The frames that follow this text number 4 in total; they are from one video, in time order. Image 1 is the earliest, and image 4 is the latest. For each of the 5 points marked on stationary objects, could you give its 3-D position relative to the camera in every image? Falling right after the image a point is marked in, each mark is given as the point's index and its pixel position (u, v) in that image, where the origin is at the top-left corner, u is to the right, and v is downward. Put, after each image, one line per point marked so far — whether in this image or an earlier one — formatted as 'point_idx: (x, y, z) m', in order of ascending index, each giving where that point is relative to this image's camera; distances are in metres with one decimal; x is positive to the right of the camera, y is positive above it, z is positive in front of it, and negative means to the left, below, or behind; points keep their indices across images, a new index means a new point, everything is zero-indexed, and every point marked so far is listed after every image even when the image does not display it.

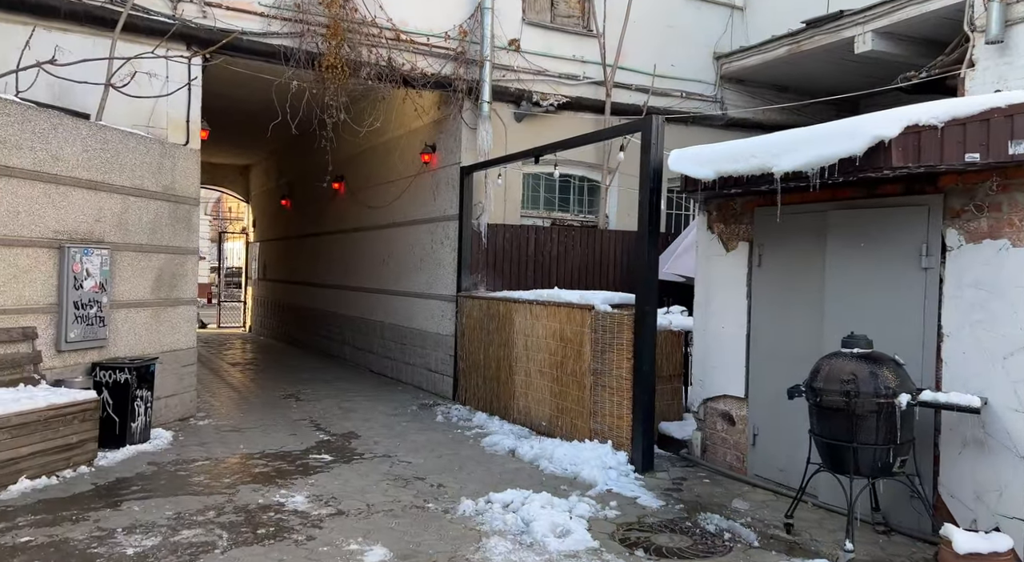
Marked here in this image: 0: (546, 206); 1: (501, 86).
0: (+0.4, +0.9, +9.2) m
1: (-0.1, +2.2, +8.6) m
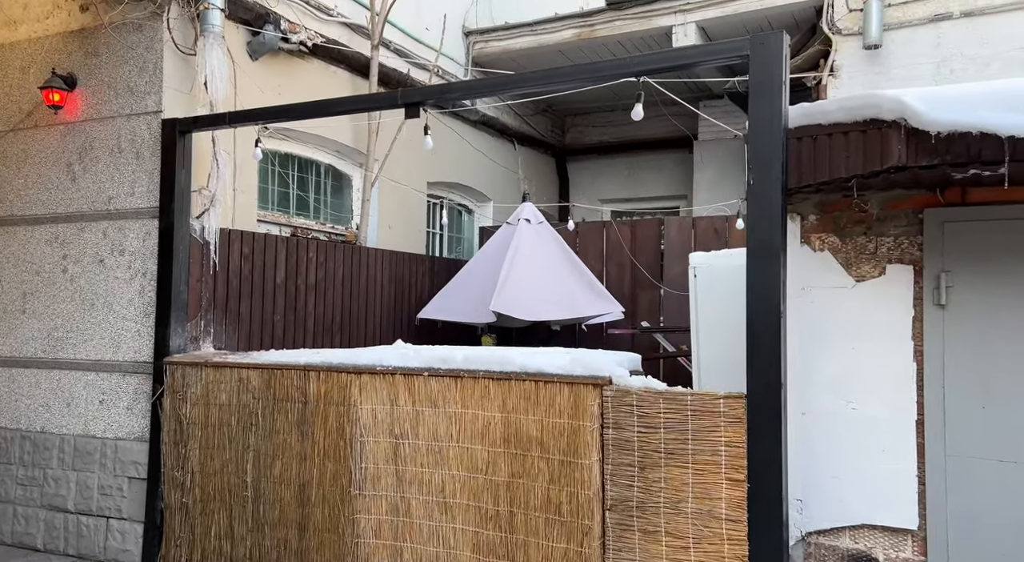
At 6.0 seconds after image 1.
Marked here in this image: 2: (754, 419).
0: (-1.8, +0.6, +5.7) m
1: (-1.9, +1.9, +4.9) m
2: (+1.0, -0.5, +2.9) m
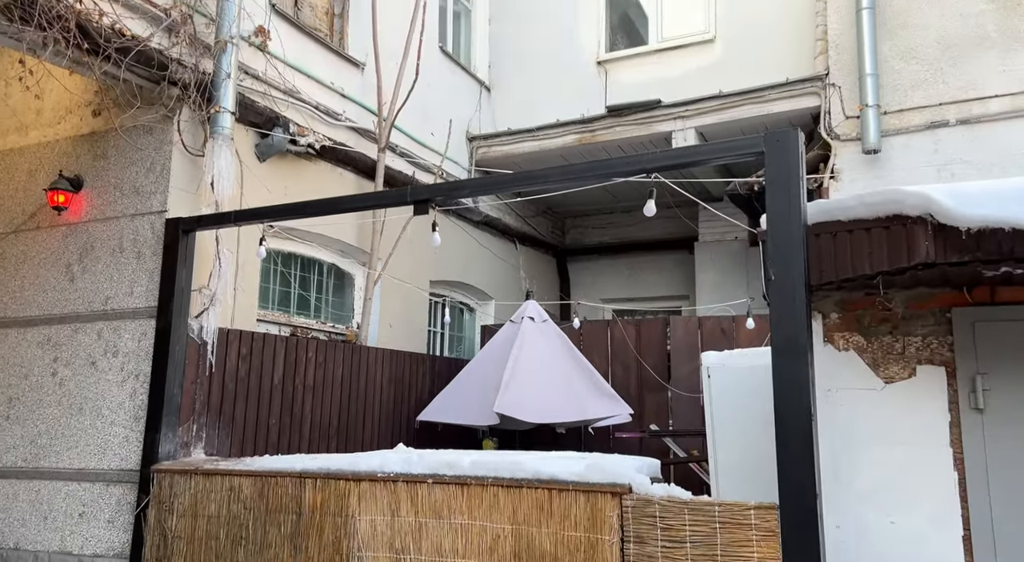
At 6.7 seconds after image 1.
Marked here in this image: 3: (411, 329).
0: (-1.7, -0.2, +5.6) m
1: (-1.8, +1.2, +5.0) m
2: (+1.0, -0.9, +2.7) m
3: (-0.9, -0.4, +6.7) m
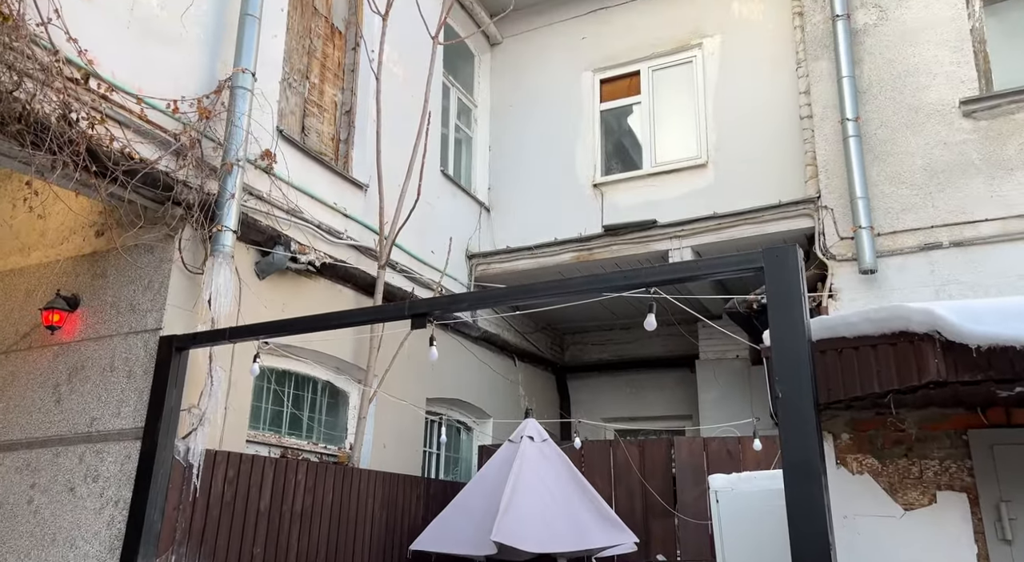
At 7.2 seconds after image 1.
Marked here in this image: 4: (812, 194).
0: (-1.7, -1.0, +5.4) m
1: (-1.8, +0.5, +5.1) m
2: (+1.0, -1.3, +2.4) m
3: (-0.9, -1.5, +6.5) m
4: (+2.7, +0.8, +6.7) m
